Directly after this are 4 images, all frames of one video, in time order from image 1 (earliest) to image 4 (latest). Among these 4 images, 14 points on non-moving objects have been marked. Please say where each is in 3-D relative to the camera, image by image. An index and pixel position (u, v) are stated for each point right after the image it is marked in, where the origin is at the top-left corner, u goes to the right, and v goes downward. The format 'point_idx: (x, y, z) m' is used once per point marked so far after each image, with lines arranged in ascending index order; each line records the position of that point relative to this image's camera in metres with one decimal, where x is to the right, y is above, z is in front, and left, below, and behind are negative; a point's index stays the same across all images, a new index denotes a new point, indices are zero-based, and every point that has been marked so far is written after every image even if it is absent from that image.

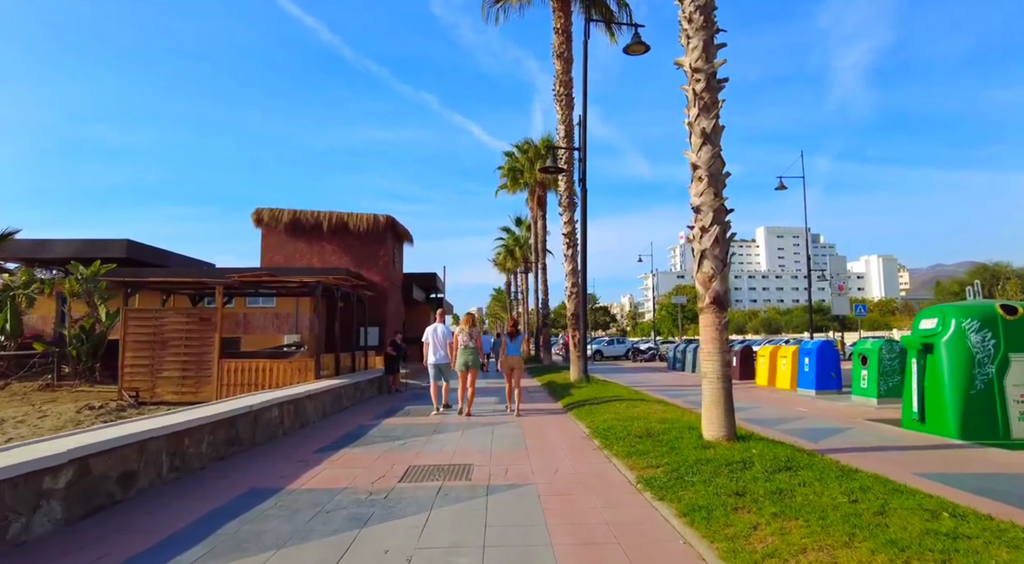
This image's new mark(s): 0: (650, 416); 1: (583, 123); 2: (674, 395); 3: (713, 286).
0: (+2.0, -2.0, +9.5) m
1: (+2.0, +4.5, +18.2) m
2: (+3.8, -2.7, +15.4) m
3: (+2.3, 0.0, +7.3) m
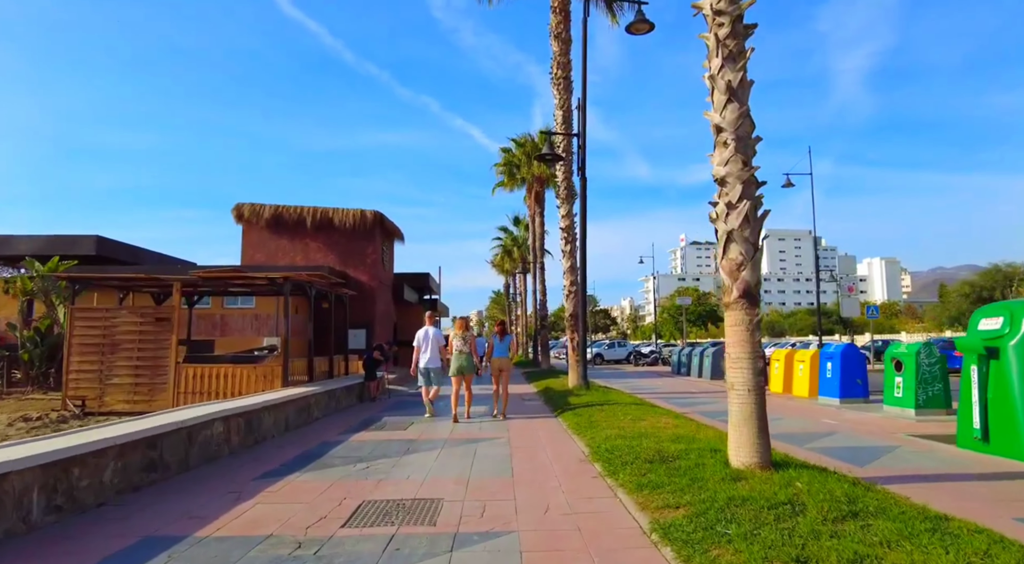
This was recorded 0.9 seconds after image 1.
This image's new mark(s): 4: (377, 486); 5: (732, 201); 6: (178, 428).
0: (+1.8, -1.9, +8.1) m
1: (+1.8, +4.6, +16.9) m
2: (+3.7, -2.7, +14.0) m
3: (+2.1, +0.1, +5.9) m
4: (-1.3, -2.0, +6.4) m
5: (+2.1, +0.7, +6.0) m
6: (-3.6, -1.6, +6.9) m
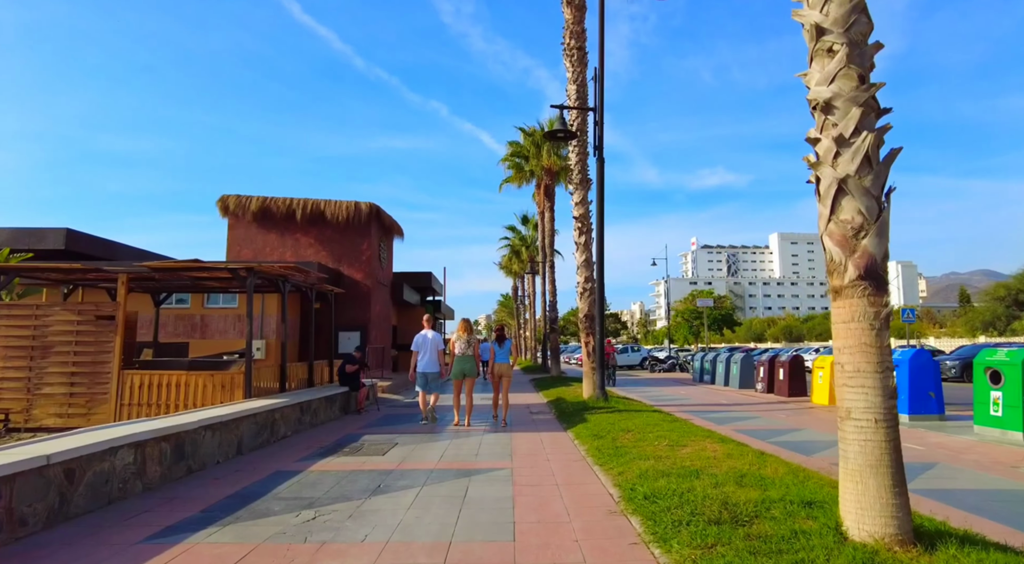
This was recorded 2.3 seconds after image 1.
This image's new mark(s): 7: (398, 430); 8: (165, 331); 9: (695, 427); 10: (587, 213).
0: (+1.9, -1.8, +6.1) m
1: (+2.0, +4.7, +14.9) m
2: (+3.8, -2.6, +11.9) m
3: (+2.1, +0.2, +3.9) m
4: (-1.3, -1.9, +4.4) m
5: (+2.1, +0.9, +4.0) m
6: (-3.6, -1.4, +4.9) m
7: (-2.0, -2.6, +11.2) m
8: (-10.6, -1.5, +19.8) m
9: (+2.7, -2.1, +9.5) m
10: (+1.8, +1.6, +15.3) m
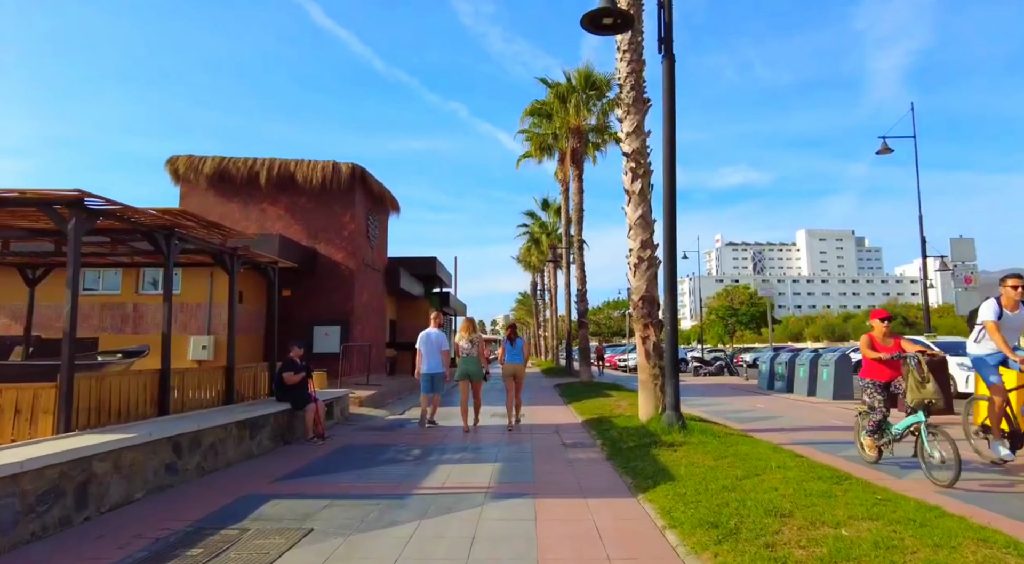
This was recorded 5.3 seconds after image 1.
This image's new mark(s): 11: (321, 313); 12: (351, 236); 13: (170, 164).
0: (+2.0, -1.2, +1.3) m
1: (+2.3, +5.2, +10.1) m
2: (+4.0, -2.0, +7.1) m
3: (+2.1, +0.8, -0.9) m
4: (-1.3, -1.3, -0.3) m
5: (+2.1, +1.4, -0.8) m
6: (-3.5, -0.9, +0.3) m
7: (-1.7, -2.0, +6.5) m
8: (-10.2, -1.0, +15.4) m
9: (+2.9, -1.6, +4.6) m
10: (+2.1, +2.2, +10.5) m
11: (-5.2, -0.8, +17.4) m
12: (-4.5, +1.3, +17.8) m
13: (-9.3, +3.2, +17.6) m
